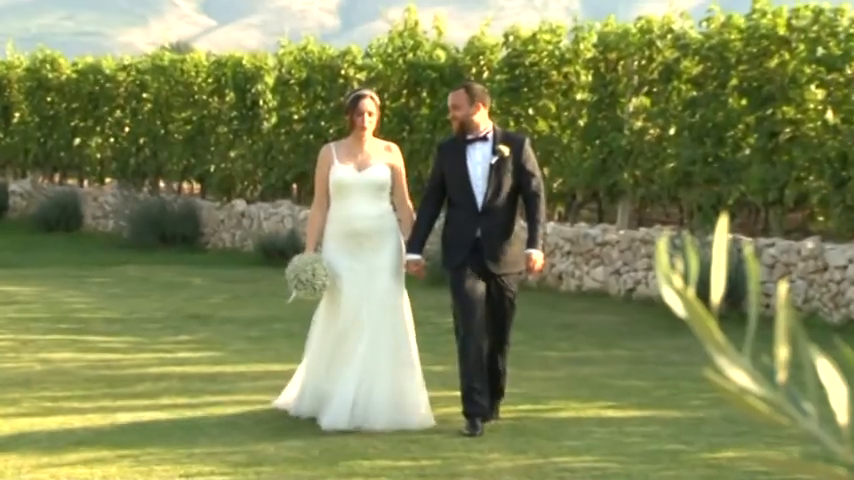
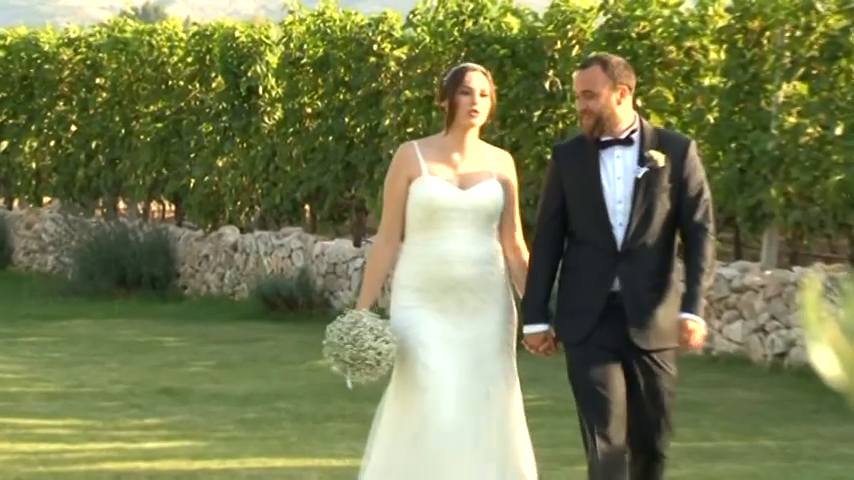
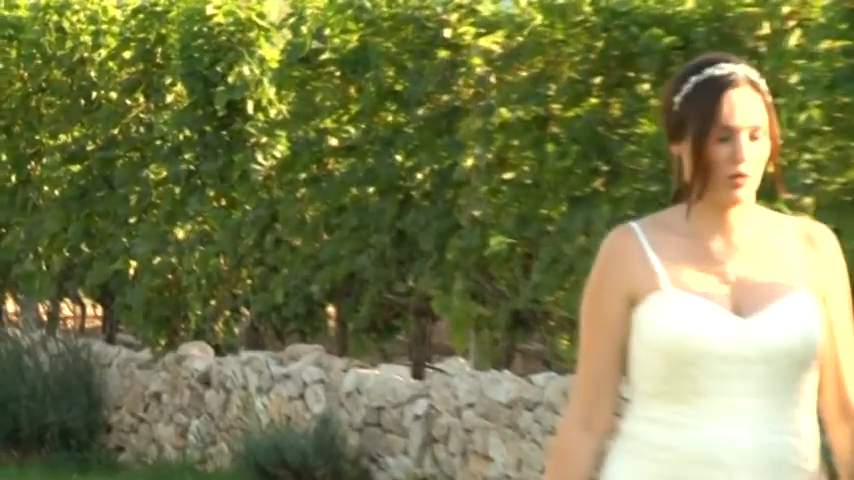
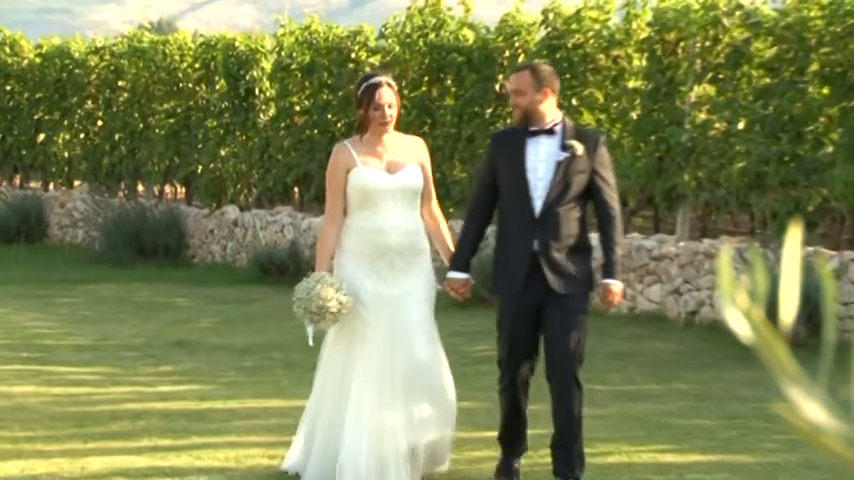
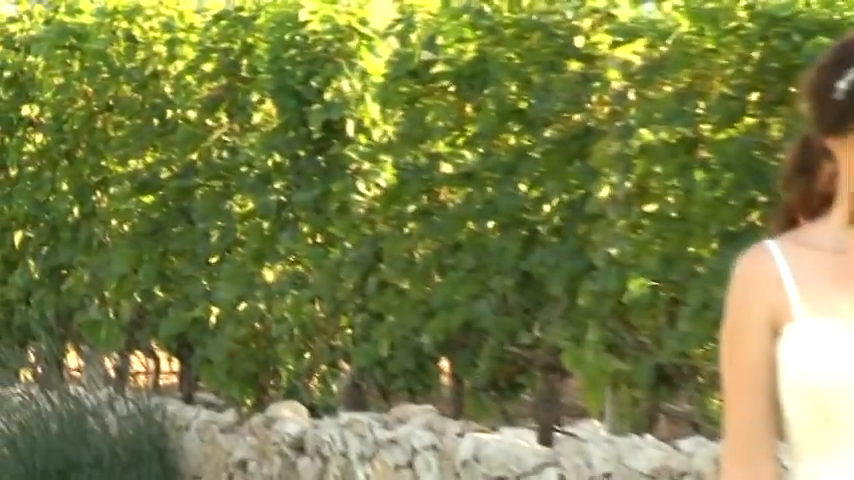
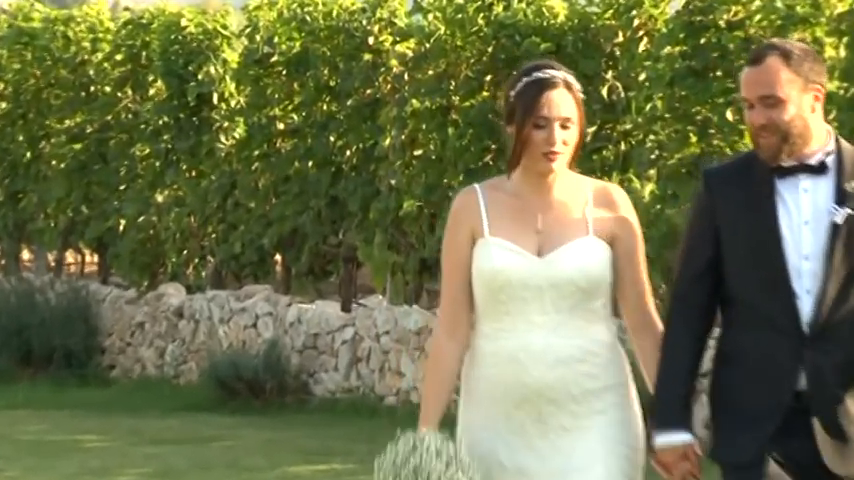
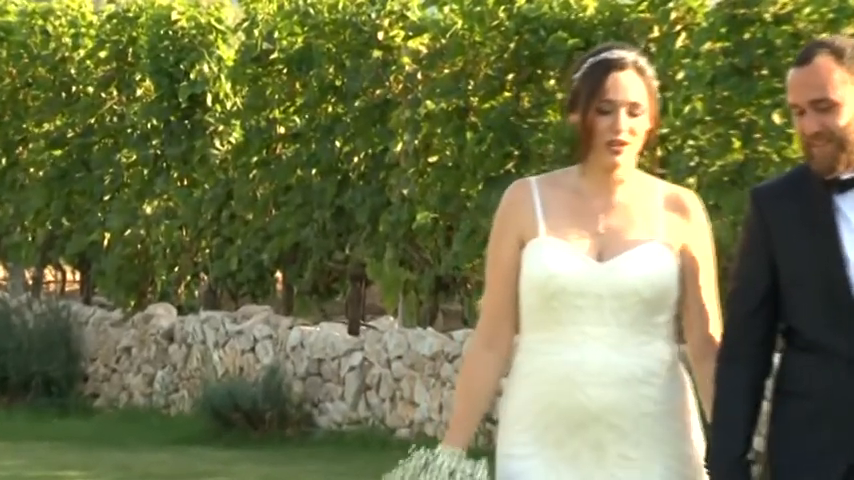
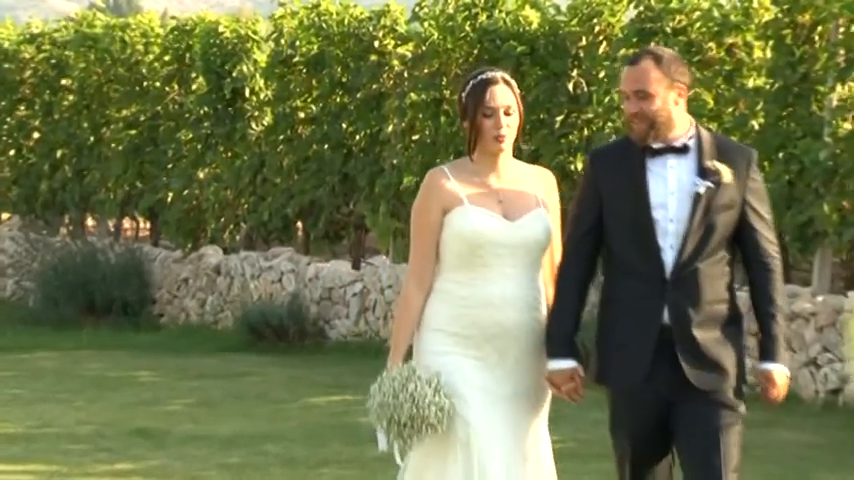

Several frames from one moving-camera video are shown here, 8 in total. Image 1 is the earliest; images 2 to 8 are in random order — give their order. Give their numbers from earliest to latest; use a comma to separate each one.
4, 2, 8, 6, 7, 3, 5
